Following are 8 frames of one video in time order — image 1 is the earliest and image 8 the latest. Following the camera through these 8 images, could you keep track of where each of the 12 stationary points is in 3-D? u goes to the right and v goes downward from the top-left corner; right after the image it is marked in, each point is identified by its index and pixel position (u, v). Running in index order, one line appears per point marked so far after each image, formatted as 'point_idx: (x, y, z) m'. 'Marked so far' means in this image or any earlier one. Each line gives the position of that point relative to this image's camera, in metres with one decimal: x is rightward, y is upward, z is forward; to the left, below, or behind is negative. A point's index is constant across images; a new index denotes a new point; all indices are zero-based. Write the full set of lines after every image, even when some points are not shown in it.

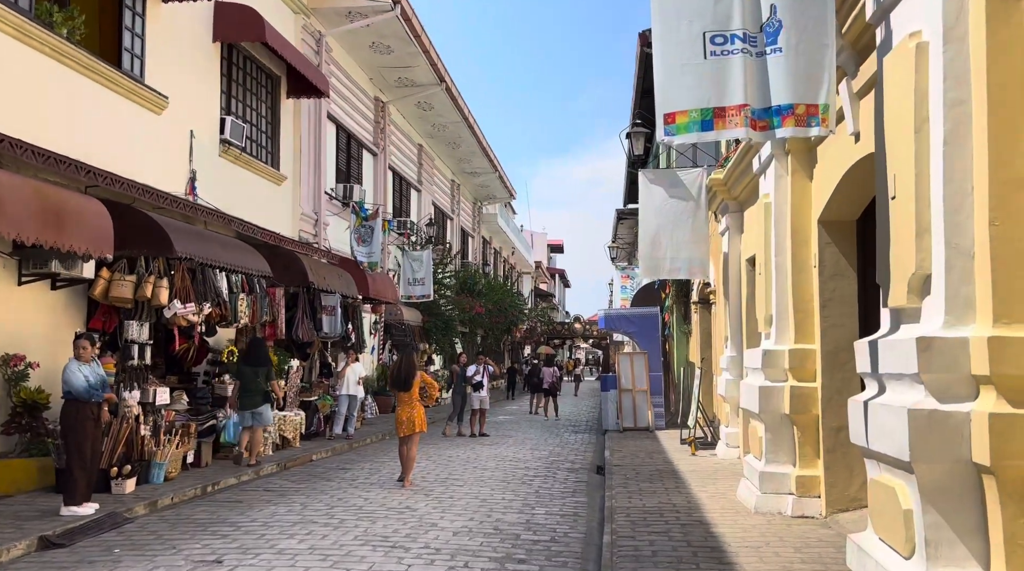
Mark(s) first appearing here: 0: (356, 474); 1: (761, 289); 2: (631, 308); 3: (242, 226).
0: (-1.8, -2.2, +12.1) m
1: (+2.3, -0.1, +9.5) m
2: (+2.2, -0.4, +19.1) m
3: (-3.9, +0.9, +15.0) m
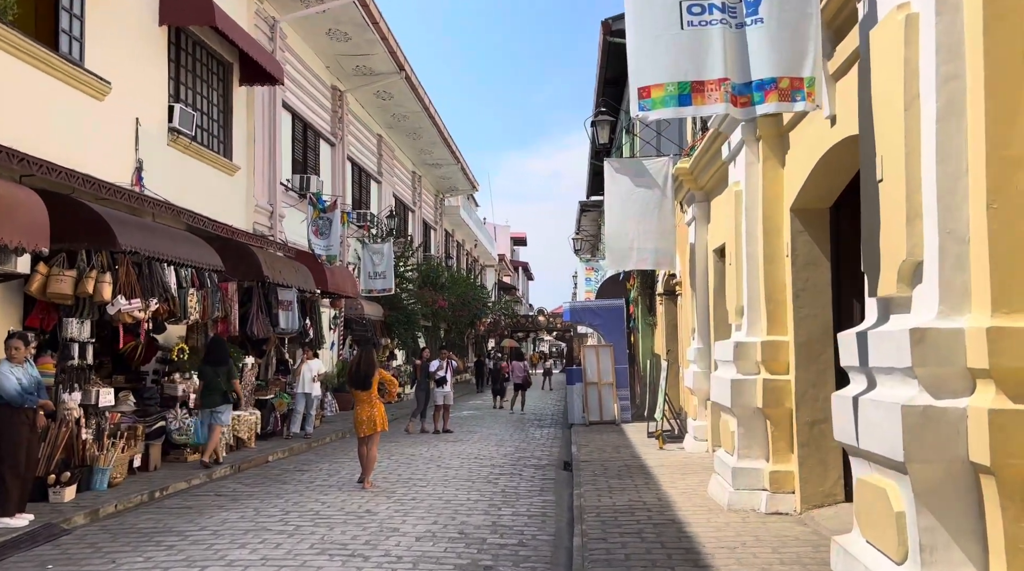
0: (-2.3, -2.2, +11.7) m
1: (+1.9, 0.0, +9.2) m
2: (+1.6, -0.3, +18.8) m
3: (-4.5, +1.0, +14.5) m
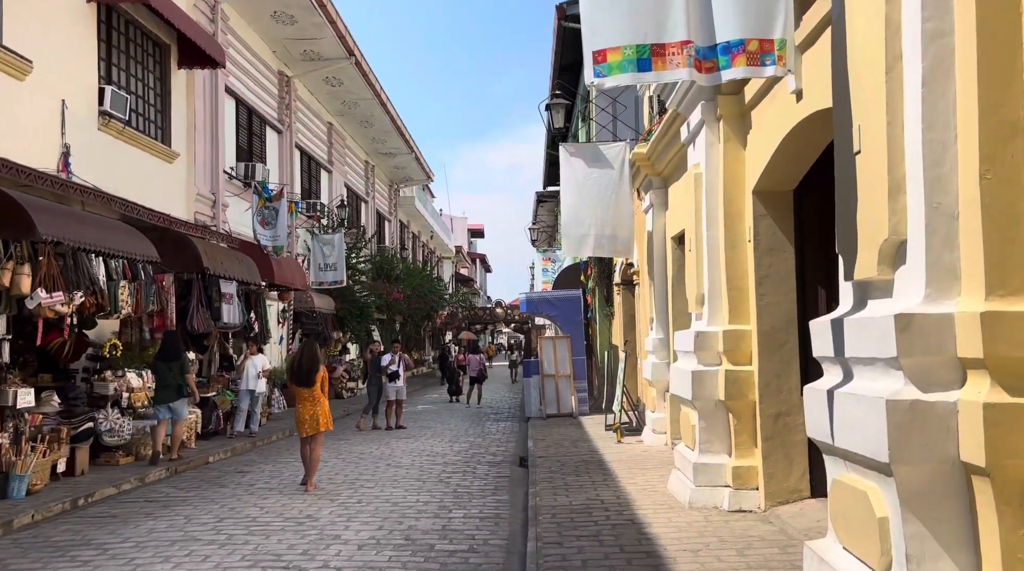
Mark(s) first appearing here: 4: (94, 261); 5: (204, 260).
0: (-2.8, -2.1, +11.1) m
1: (+1.5, +0.1, +8.7) m
2: (+0.7, -0.1, +18.3) m
3: (-5.1, +1.0, +13.8) m
4: (-4.8, +0.3, +11.6) m
5: (-4.5, +0.4, +14.9) m
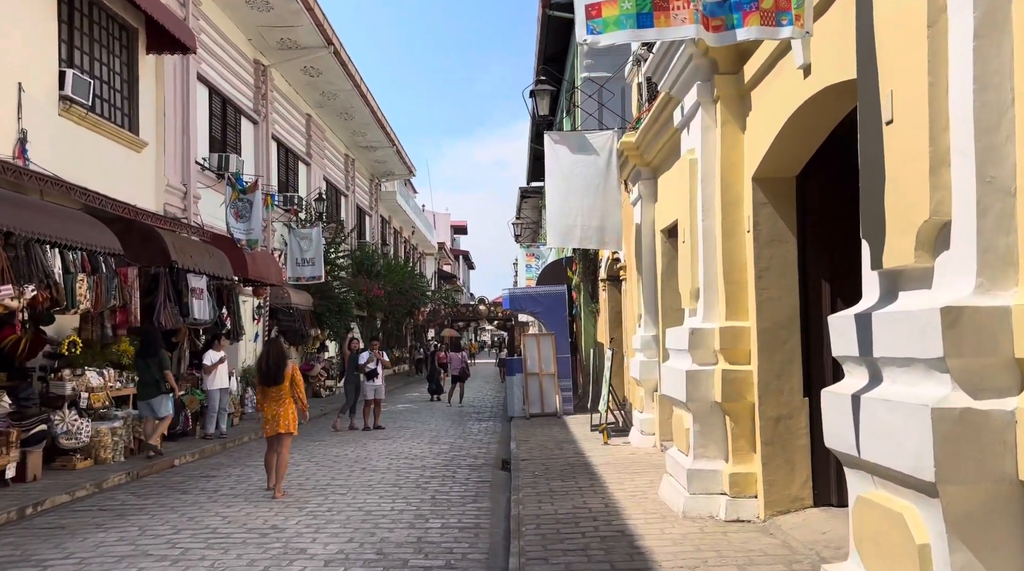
0: (-3.0, -2.0, +10.4) m
1: (+1.3, +0.2, +8.2) m
2: (+0.4, 0.0, +17.7) m
3: (-5.4, +1.1, +13.1) m
4: (-5.0, +0.4, +10.9) m
5: (-4.7, +0.4, +14.3) m
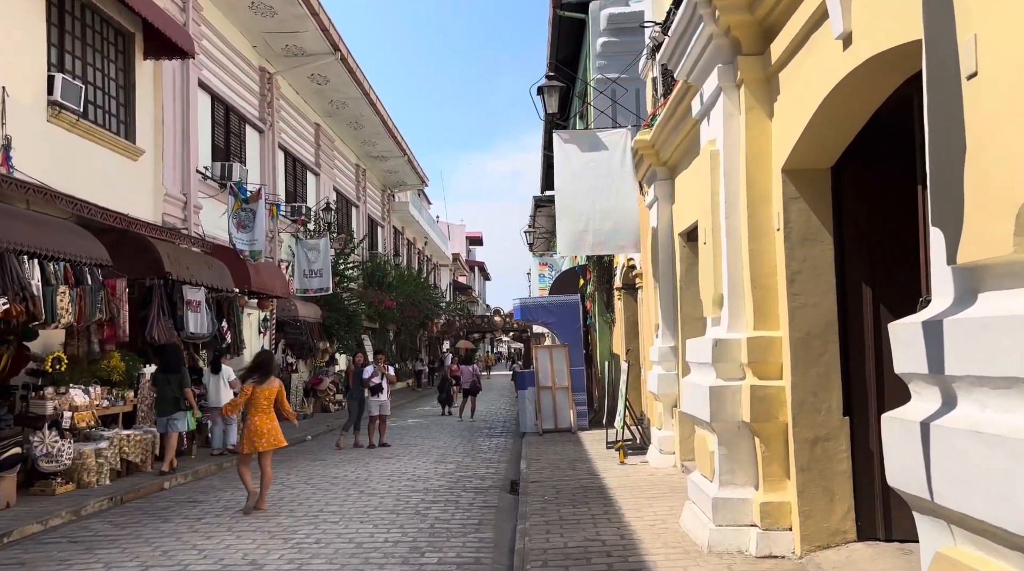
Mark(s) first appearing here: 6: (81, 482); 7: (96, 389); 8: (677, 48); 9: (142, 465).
0: (-2.9, -2.1, +9.7) m
1: (+1.4, +0.1, +7.4) m
2: (+0.6, -0.2, +17.0) m
3: (-5.3, +1.0, +12.4) m
4: (-4.9, +0.2, +10.2) m
5: (-4.6, +0.3, +13.6) m
6: (-4.6, -2.1, +11.0) m
7: (-4.9, -1.2, +12.0) m
8: (+1.2, +1.8, +7.6) m
9: (-4.4, -2.2, +12.3) m
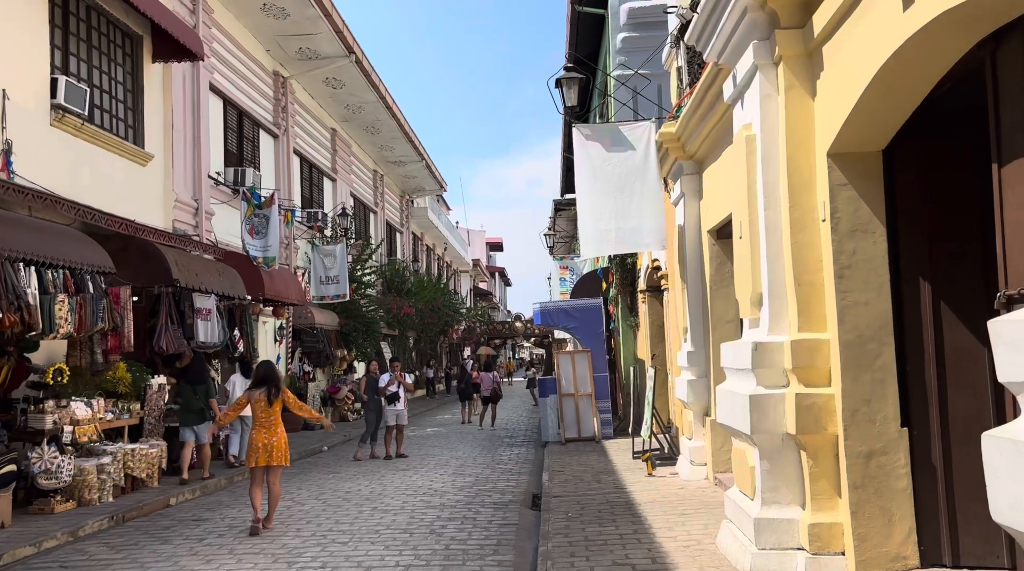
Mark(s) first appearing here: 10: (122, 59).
0: (-2.7, -2.2, +9.2) m
1: (+1.5, +0.2, +6.8) m
2: (+0.9, -0.2, +16.4) m
3: (-5.0, +0.9, +12.0) m
4: (-4.7, +0.1, +9.7) m
5: (-4.3, +0.2, +13.1) m
6: (-4.4, -2.2, +10.5) m
7: (-4.6, -1.3, +11.5) m
8: (+1.3, +1.8, +7.0) m
9: (-4.2, -2.2, +11.8) m
10: (-5.7, +3.3, +14.9) m
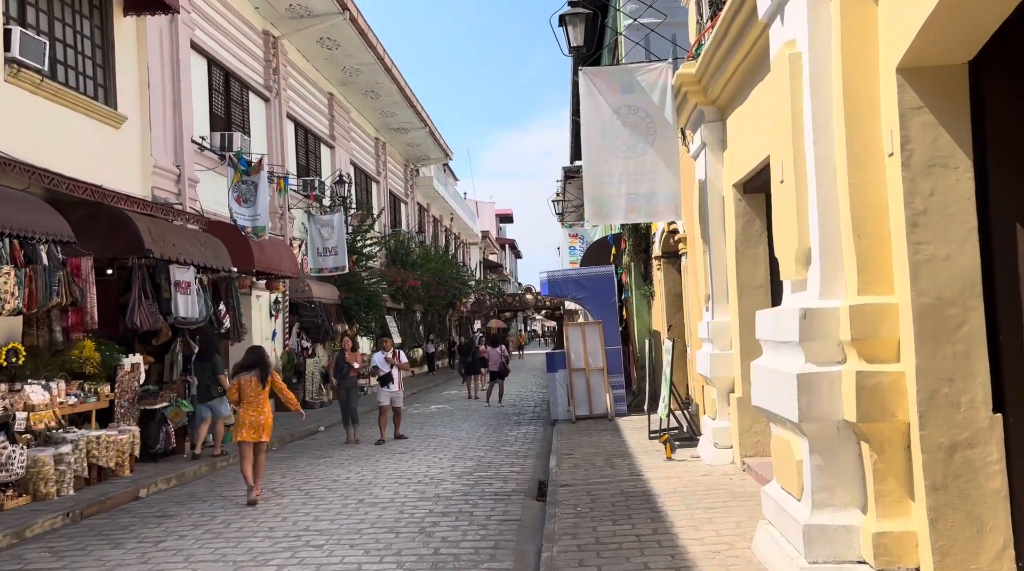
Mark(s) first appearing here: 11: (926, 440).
0: (-2.7, -1.9, +8.1) m
1: (+1.5, +0.4, +5.6) m
2: (+1.0, +0.3, +15.2) m
3: (-5.0, +1.2, +10.8) m
4: (-4.7, +0.4, +8.6) m
5: (-4.3, +0.5, +12.0) m
6: (-4.3, -1.9, +9.4) m
7: (-4.6, -1.0, +10.4) m
8: (+1.3, +2.0, +5.8) m
9: (-4.1, -1.9, +10.7) m
10: (-5.7, +3.7, +13.7) m
11: (+1.8, -0.7, +4.5) m
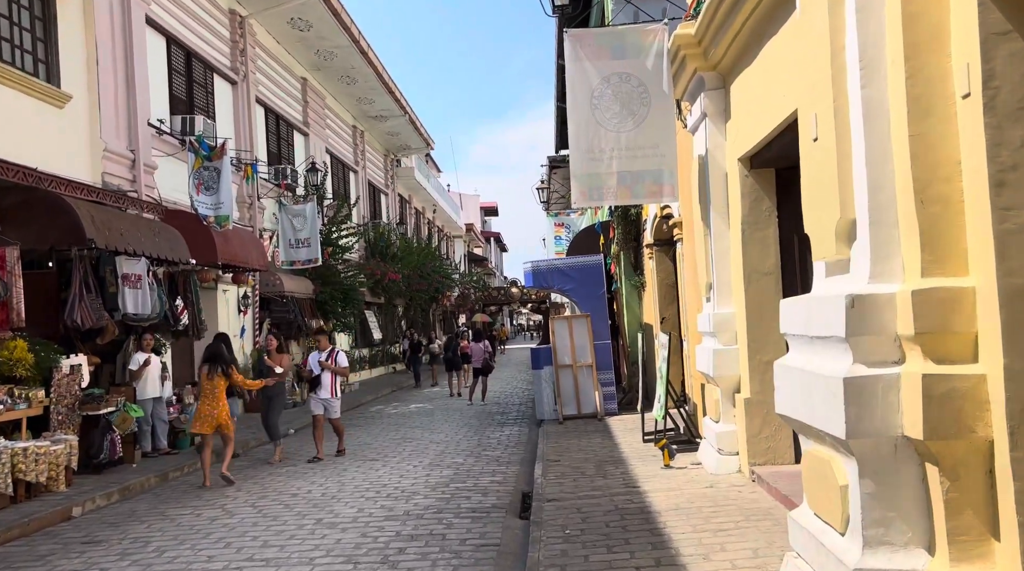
0: (-2.8, -1.9, +7.0) m
1: (+1.3, +0.5, +4.5) m
2: (+0.7, +0.4, +14.1) m
3: (-5.2, +1.2, +9.7) m
4: (-4.9, +0.4, +7.5) m
5: (-4.5, +0.6, +10.8) m
6: (-4.5, -1.9, +8.3) m
7: (-4.8, -0.9, +9.3) m
8: (+1.1, +2.1, +4.7) m
9: (-4.3, -1.9, +9.6) m
10: (-6.0, +3.8, +12.5) m
11: (+1.7, -0.6, +3.4) m
